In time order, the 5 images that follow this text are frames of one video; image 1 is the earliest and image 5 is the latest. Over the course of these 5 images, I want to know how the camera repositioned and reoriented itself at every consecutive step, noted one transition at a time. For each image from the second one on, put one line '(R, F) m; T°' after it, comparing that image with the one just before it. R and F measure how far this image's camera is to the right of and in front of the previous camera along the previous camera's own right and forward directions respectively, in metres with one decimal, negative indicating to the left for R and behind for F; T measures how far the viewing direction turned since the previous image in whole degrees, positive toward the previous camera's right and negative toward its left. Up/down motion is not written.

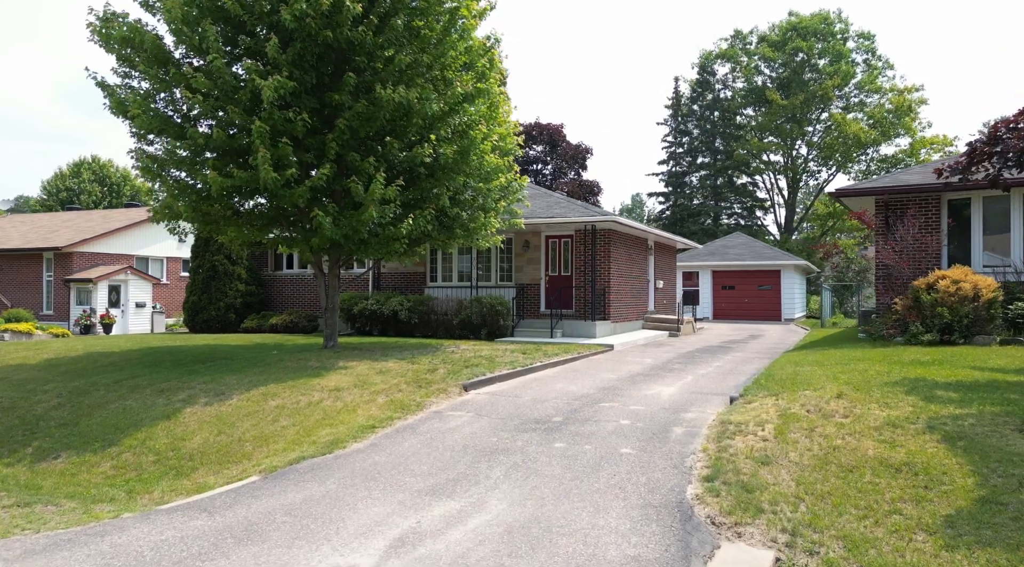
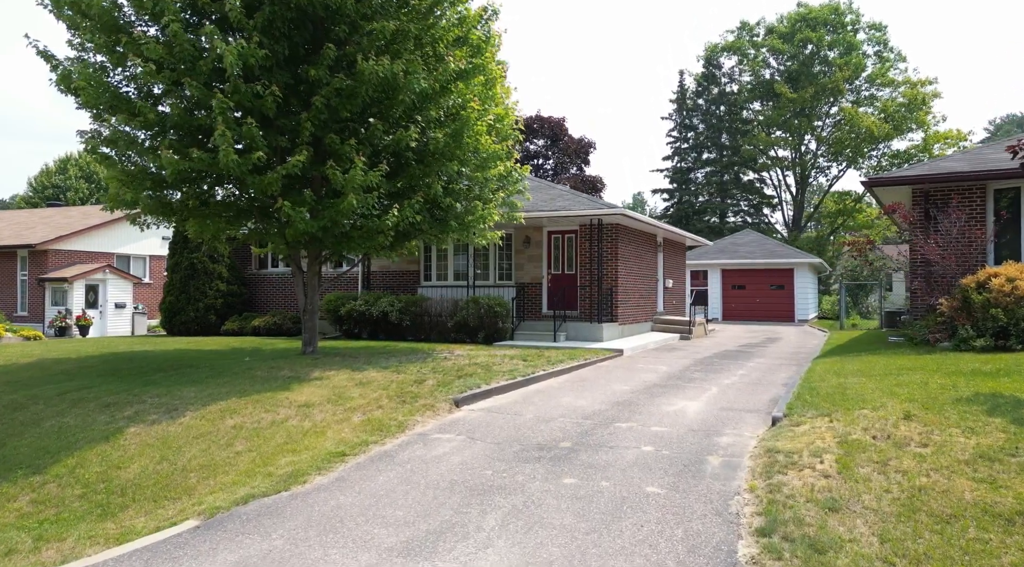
(0.0, +1.4) m; 0°
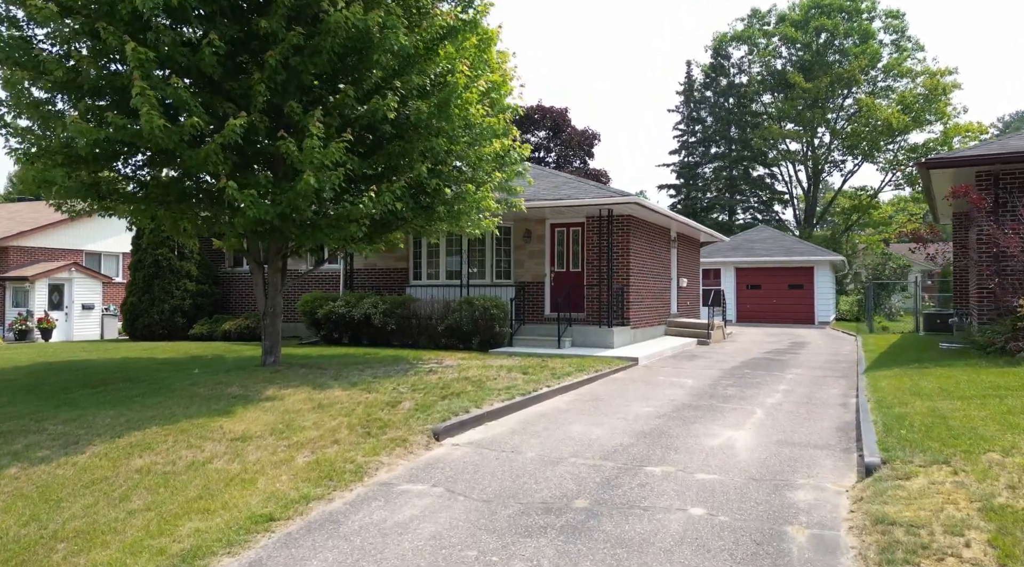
(0.0, +1.9) m; 0°
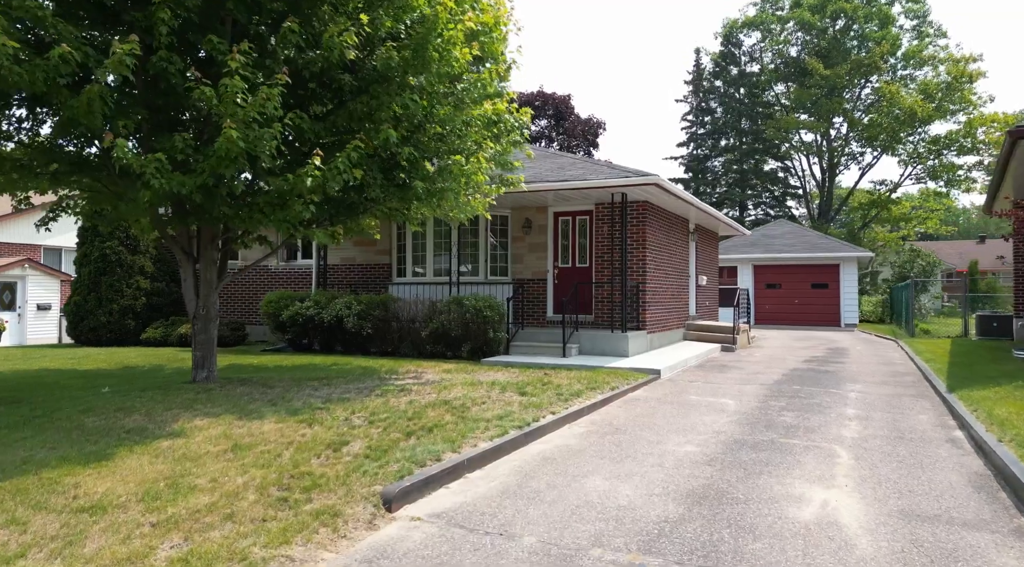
(+0.1, +2.2) m; 0°
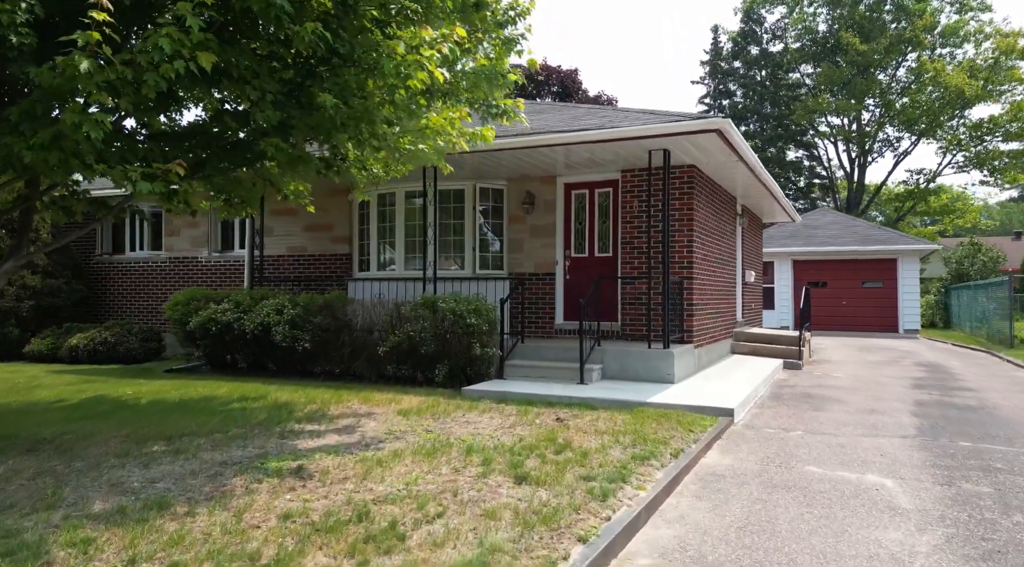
(+0.1, +3.7) m; 0°
